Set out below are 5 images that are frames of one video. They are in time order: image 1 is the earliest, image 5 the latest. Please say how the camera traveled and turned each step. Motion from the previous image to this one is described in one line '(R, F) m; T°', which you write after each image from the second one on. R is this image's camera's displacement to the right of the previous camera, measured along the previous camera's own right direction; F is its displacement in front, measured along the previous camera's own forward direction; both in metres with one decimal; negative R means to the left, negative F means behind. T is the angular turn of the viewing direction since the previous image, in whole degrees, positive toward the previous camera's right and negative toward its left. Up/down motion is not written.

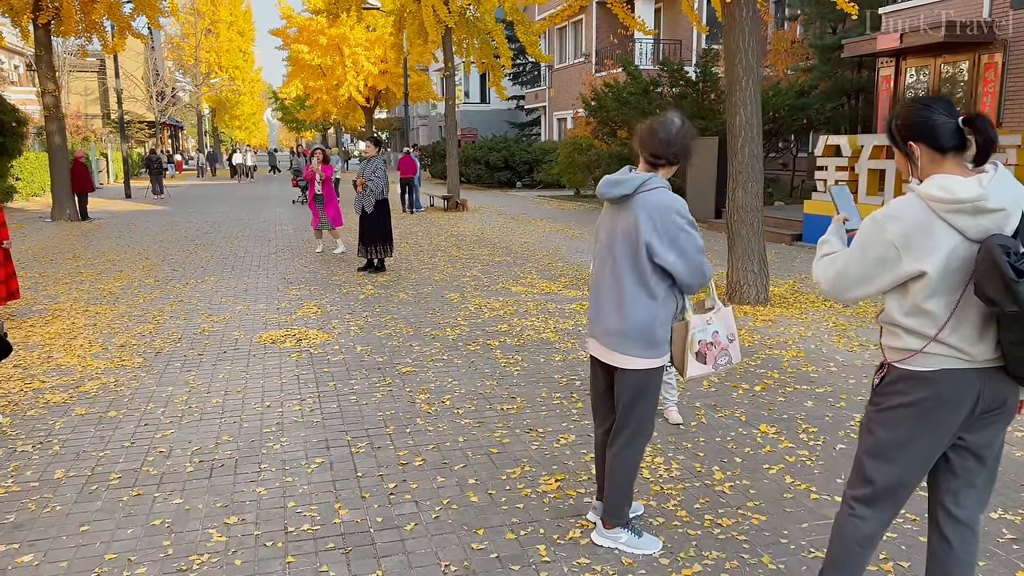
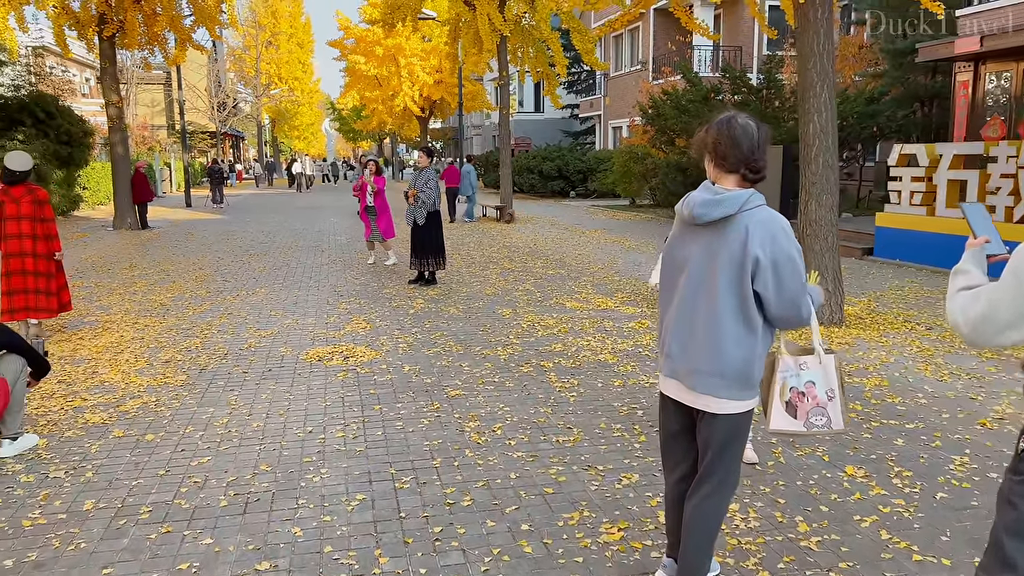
(0.0, +0.3) m; -4°
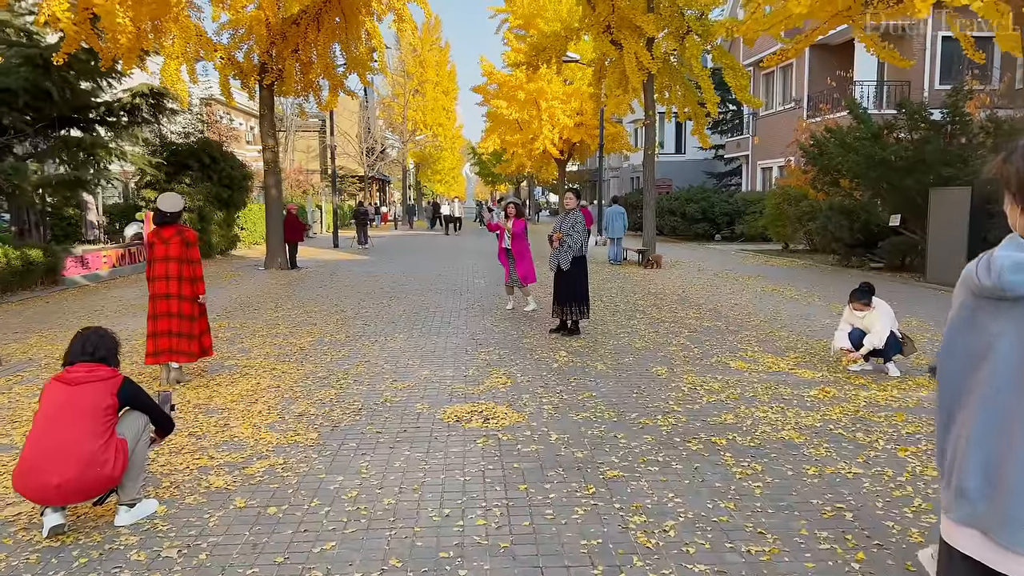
(-0.2, +0.6) m; -10°
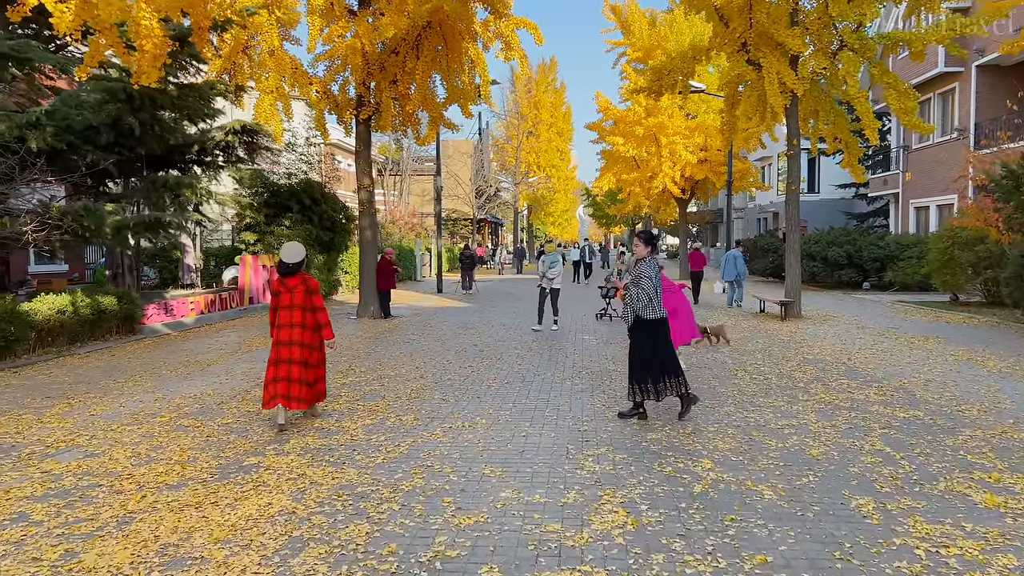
(0.0, +2.0) m; -8°
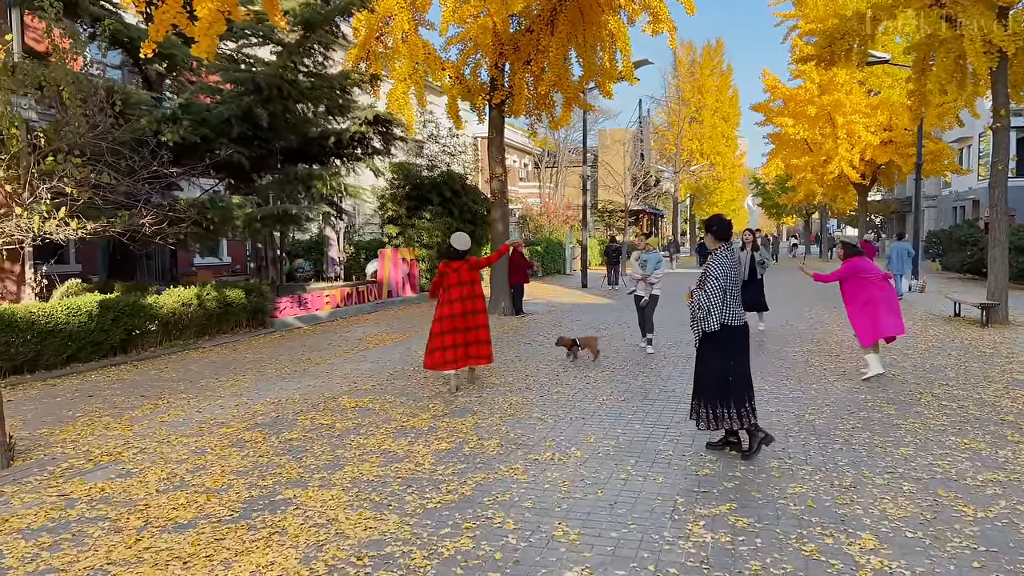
(+0.4, +1.2) m; -12°
